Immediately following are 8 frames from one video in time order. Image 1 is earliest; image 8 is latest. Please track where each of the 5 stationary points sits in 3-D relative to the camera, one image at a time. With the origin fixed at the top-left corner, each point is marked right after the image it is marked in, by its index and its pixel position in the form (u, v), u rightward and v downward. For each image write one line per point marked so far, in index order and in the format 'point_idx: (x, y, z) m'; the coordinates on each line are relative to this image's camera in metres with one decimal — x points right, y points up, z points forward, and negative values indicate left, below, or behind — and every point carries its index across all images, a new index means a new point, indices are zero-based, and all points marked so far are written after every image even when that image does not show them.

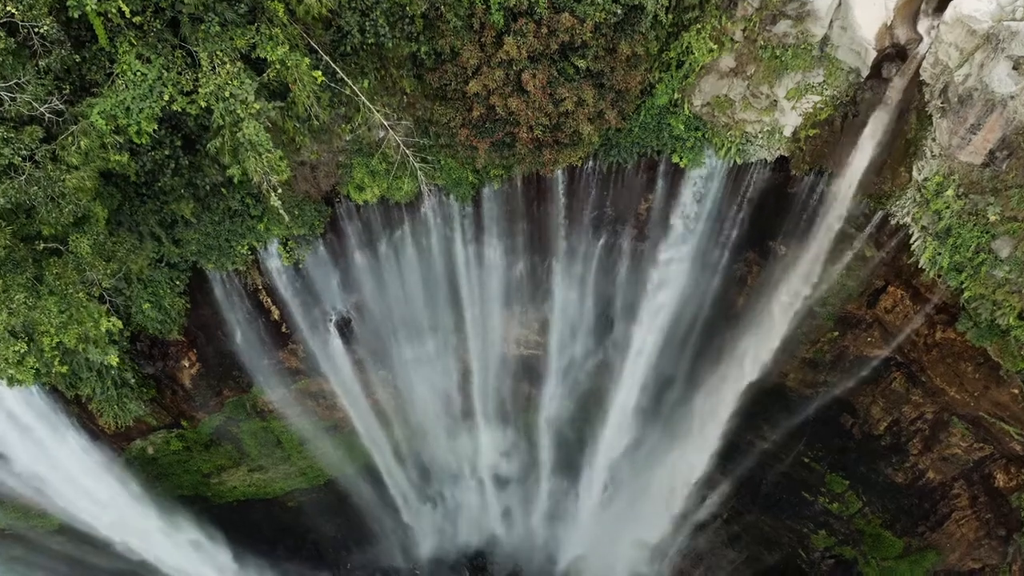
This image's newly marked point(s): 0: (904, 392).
0: (+5.8, -1.7, +10.1) m
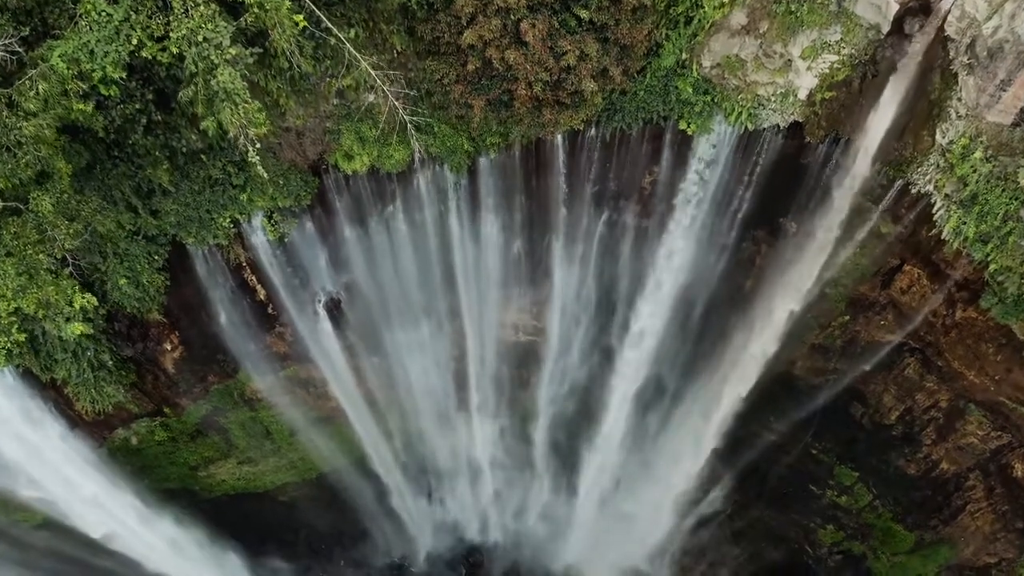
0: (+5.8, -1.4, +9.6) m
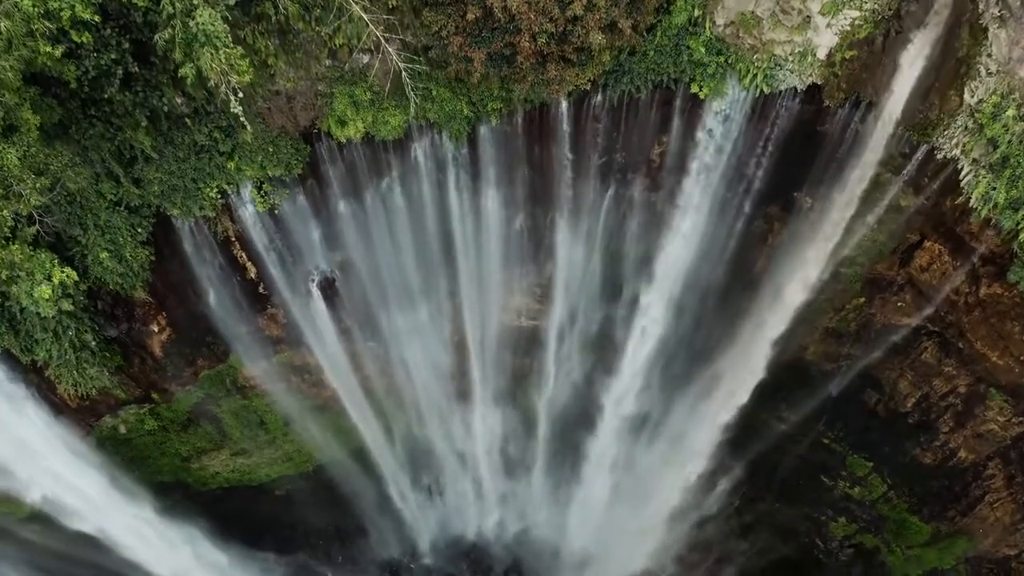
0: (+5.8, -1.1, +9.2) m
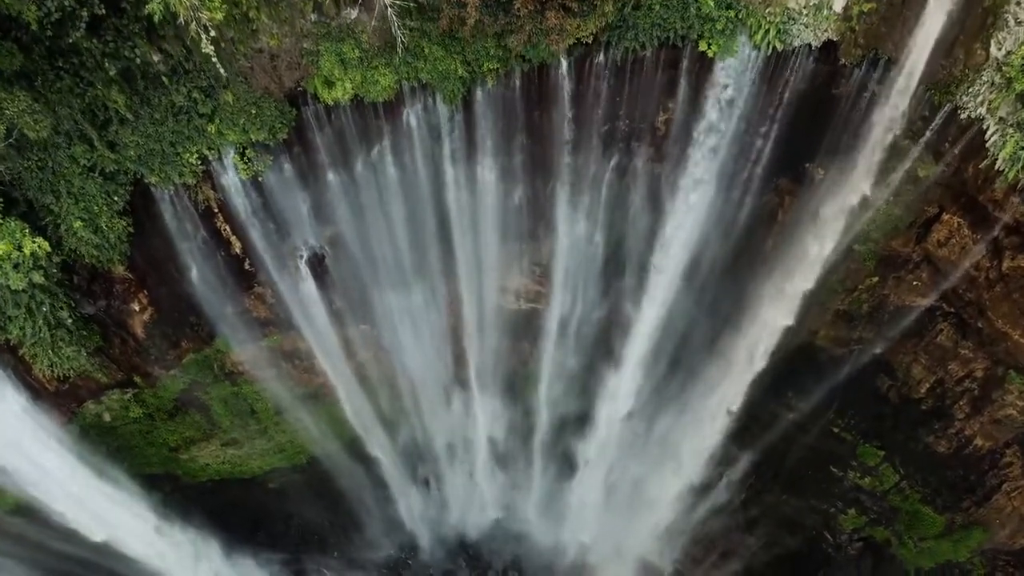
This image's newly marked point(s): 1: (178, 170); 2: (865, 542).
0: (+5.8, -0.8, +8.8) m
1: (-3.9, +1.4, +7.8) m
2: (+5.7, -4.1, +10.7) m
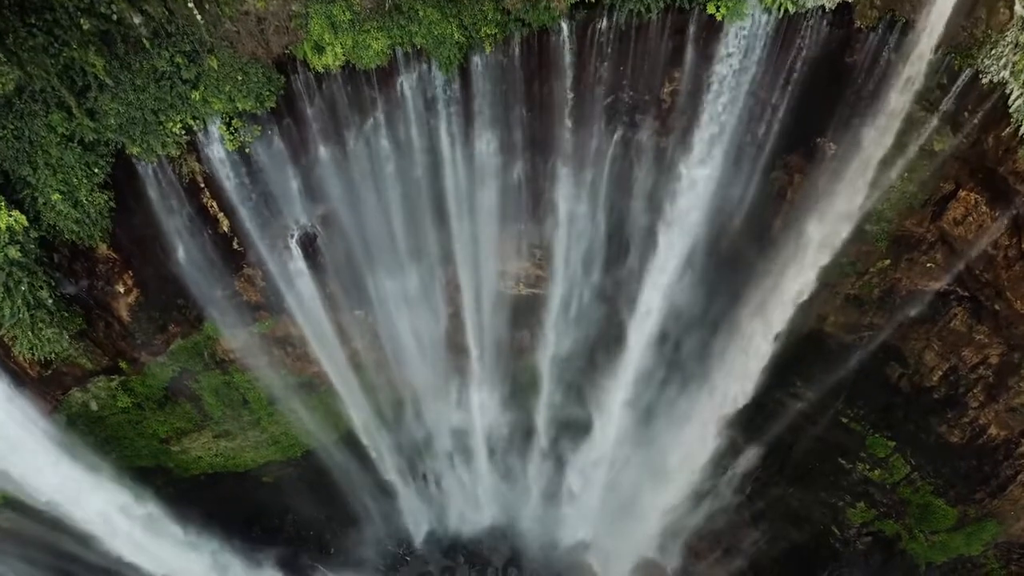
0: (+5.8, -0.5, +8.5) m
1: (-3.9, +1.6, +7.5) m
2: (+5.7, -3.9, +10.4) m
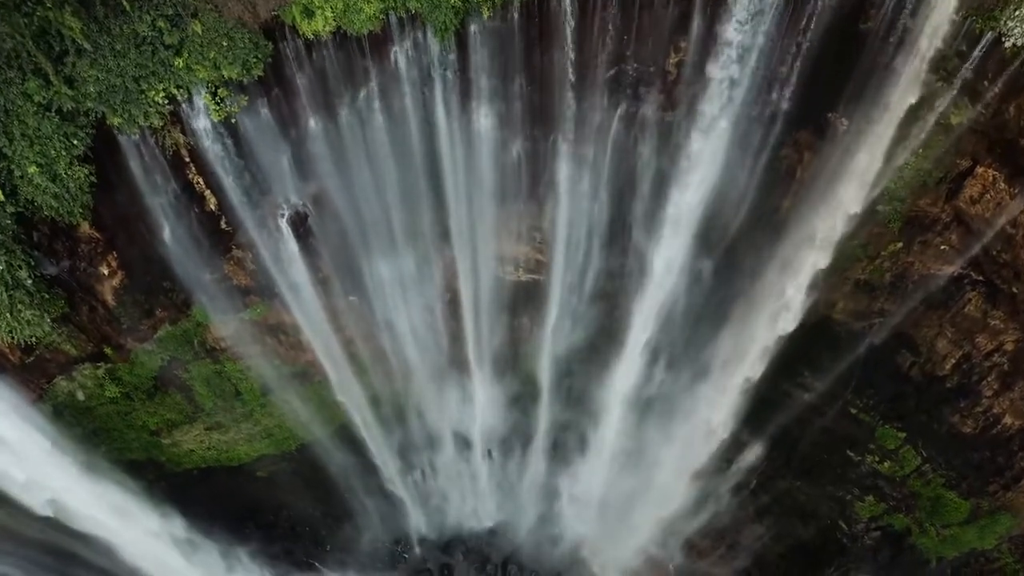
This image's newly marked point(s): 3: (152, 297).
0: (+5.8, -0.3, +8.2) m
1: (-3.9, +1.9, +7.2) m
2: (+5.7, -3.7, +10.1) m
3: (-4.6, -0.1, +8.5) m
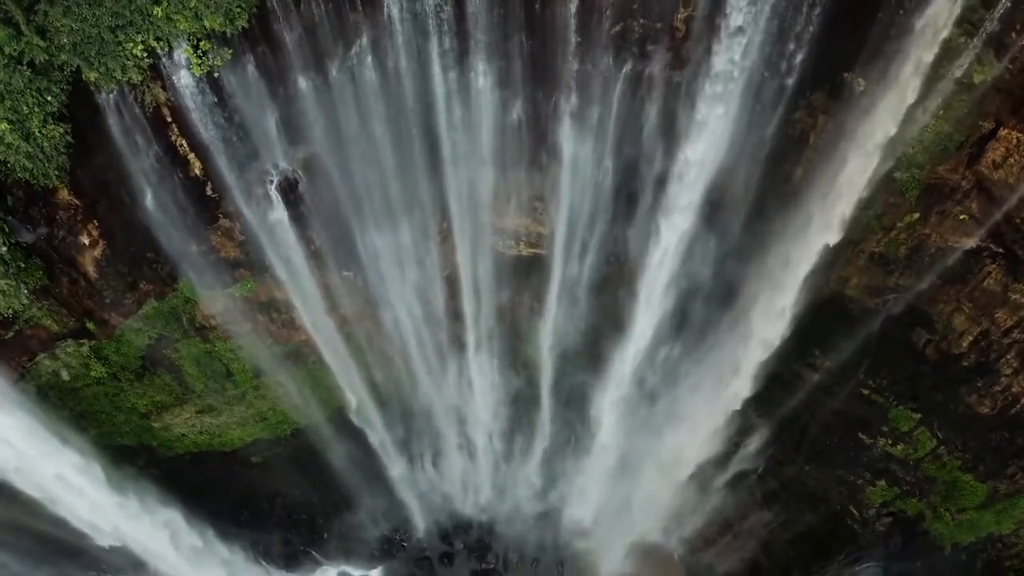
0: (+5.8, 0.0, +7.8) m
1: (-3.9, +2.2, +6.8) m
2: (+5.7, -3.3, +9.7) m
3: (-4.6, +0.2, +8.2) m
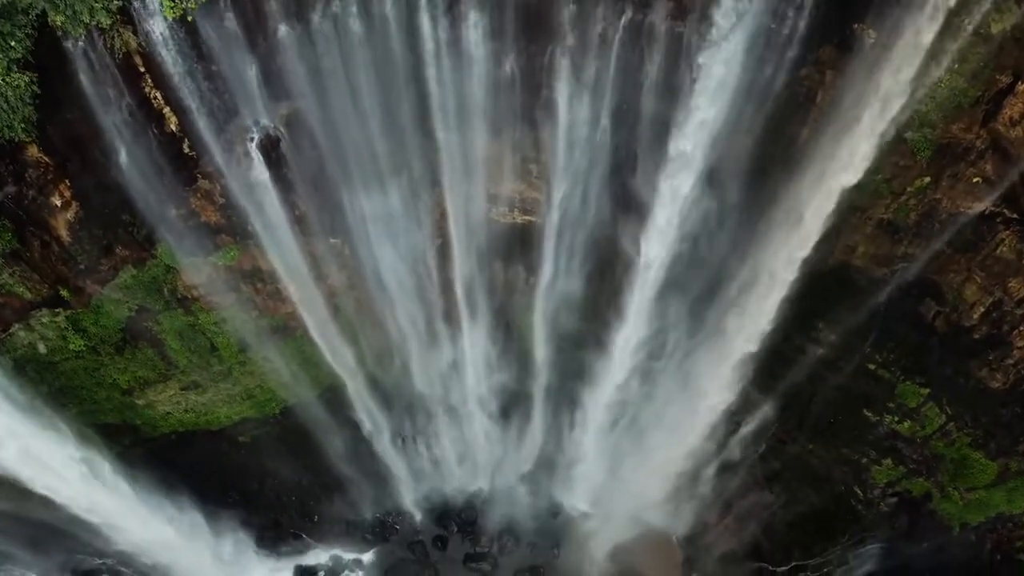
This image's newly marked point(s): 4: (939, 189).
0: (+5.7, +0.4, +7.4) m
1: (-4.0, +2.6, +6.4) m
2: (+5.6, -2.9, +9.4) m
3: (-4.7, +0.6, +7.8) m
4: (+4.8, +1.2, +7.4) m
